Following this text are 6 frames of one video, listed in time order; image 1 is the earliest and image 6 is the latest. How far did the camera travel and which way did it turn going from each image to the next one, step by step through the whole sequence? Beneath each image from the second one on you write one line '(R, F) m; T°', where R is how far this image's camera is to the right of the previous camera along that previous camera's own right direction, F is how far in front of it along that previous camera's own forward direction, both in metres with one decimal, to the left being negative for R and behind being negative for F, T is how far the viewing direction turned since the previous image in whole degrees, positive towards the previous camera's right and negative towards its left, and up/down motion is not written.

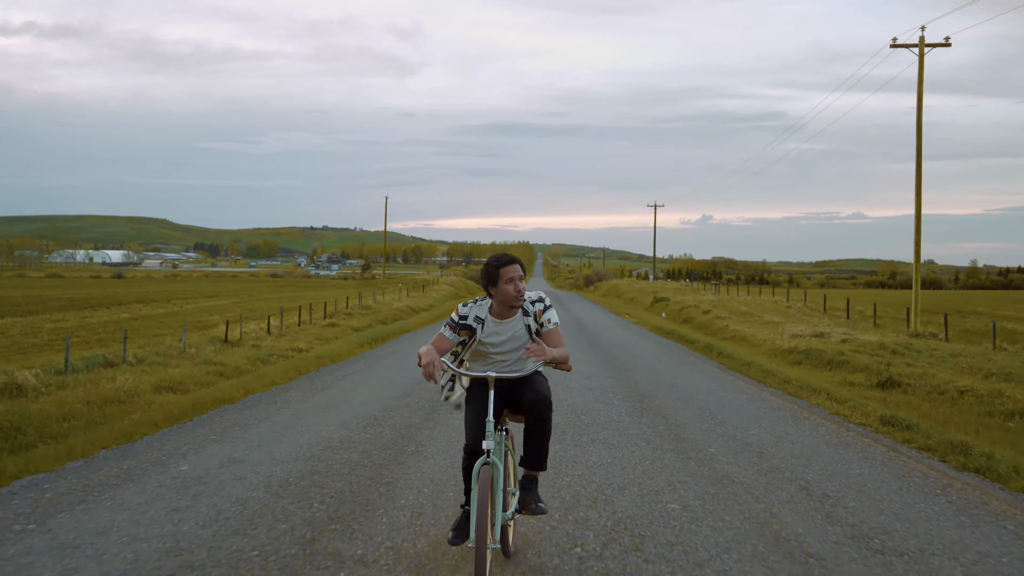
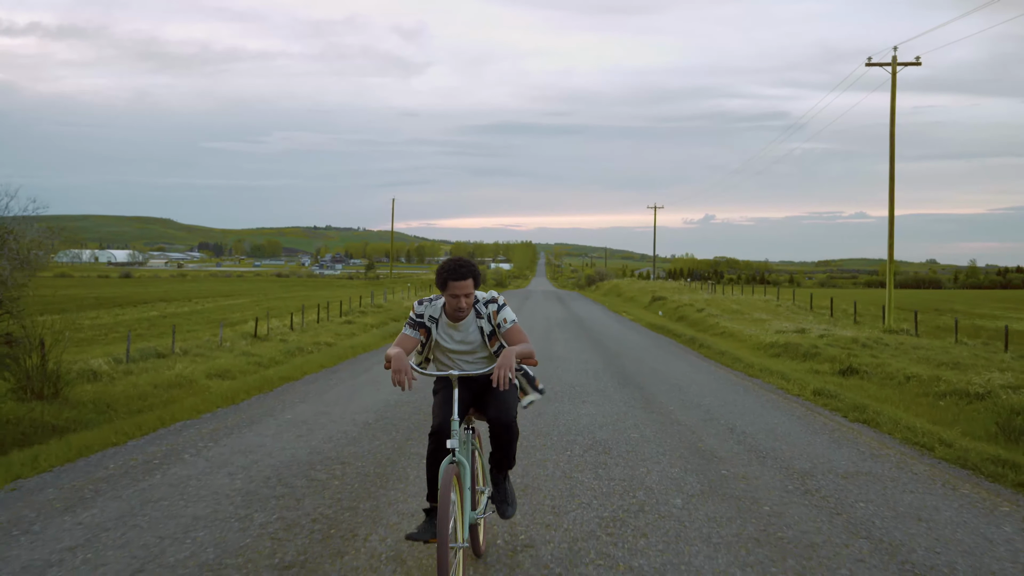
(-0.1, -2.4) m; 0°
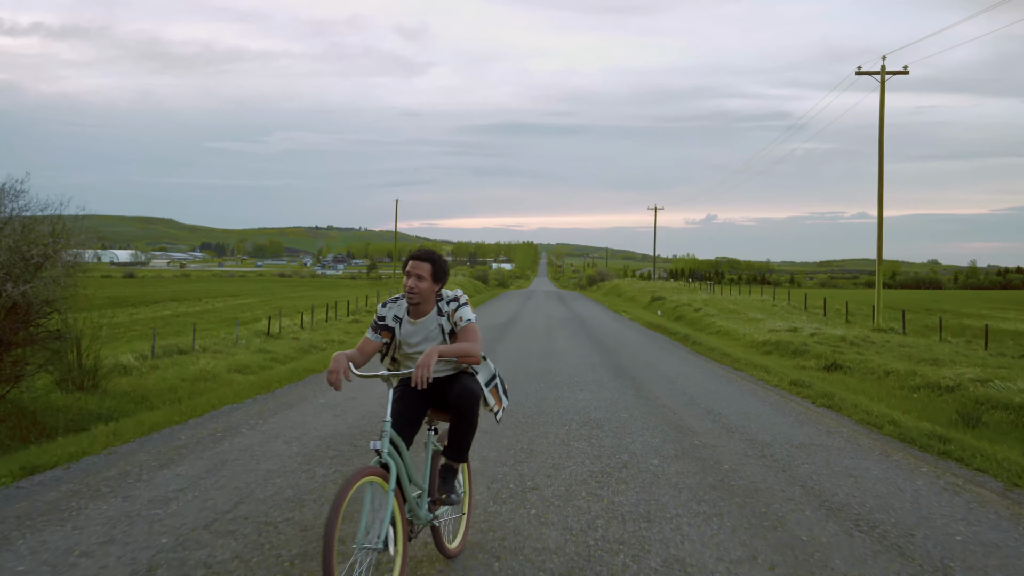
(-0.1, -1.2) m; 0°
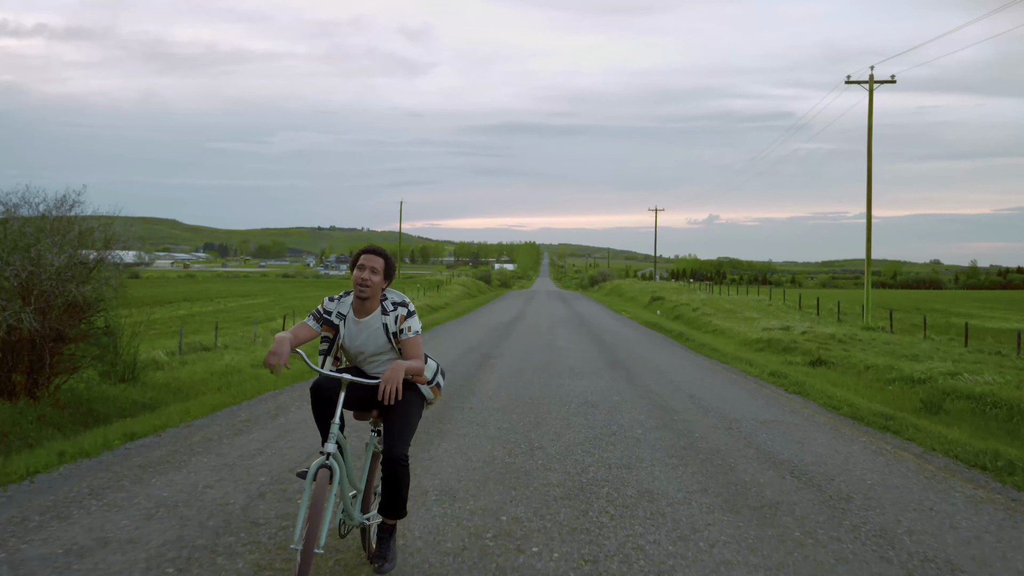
(-0.1, -1.3) m; 0°
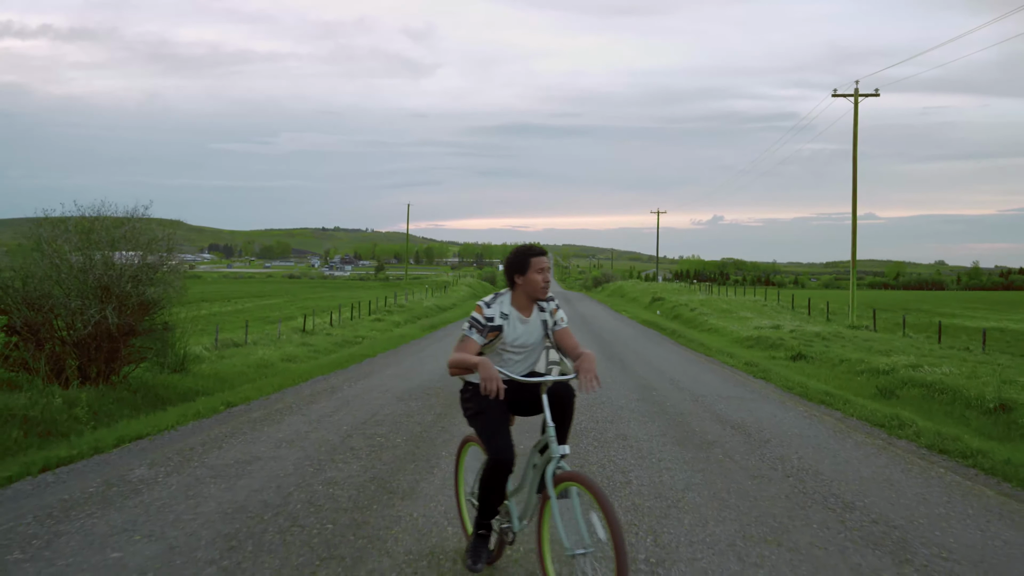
(-0.1, -2.1) m; 0°
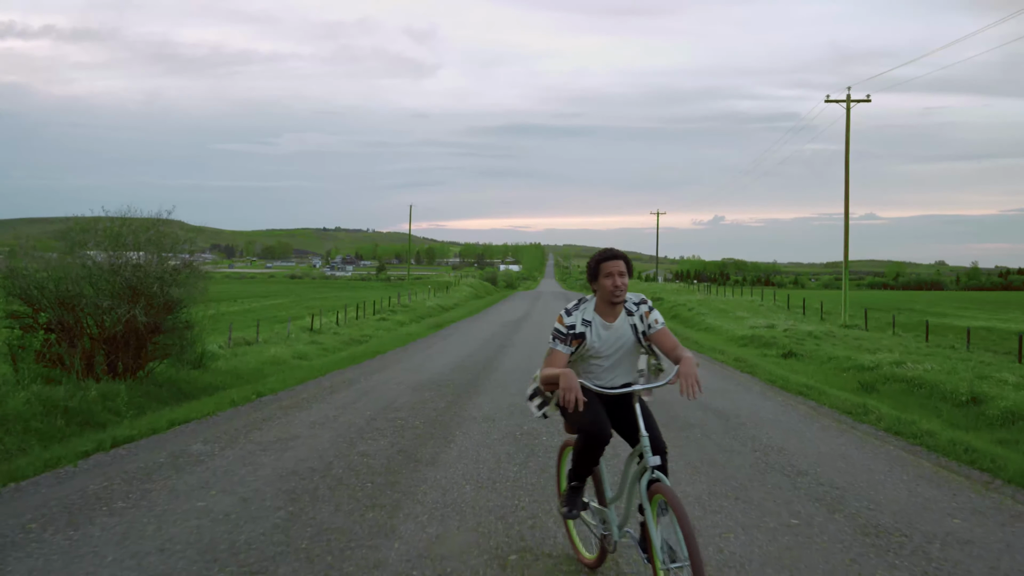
(0.0, -1.0) m; 0°
